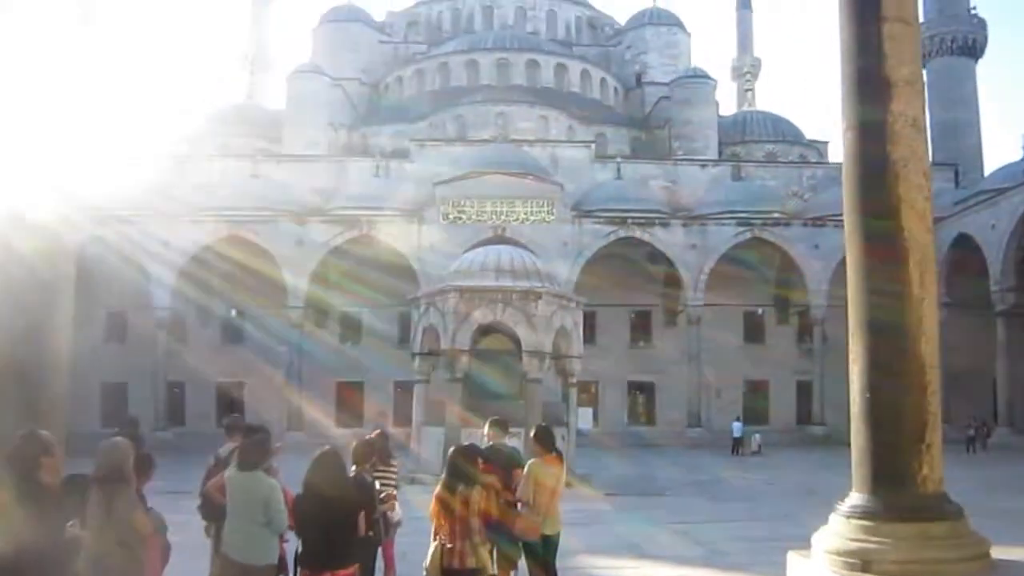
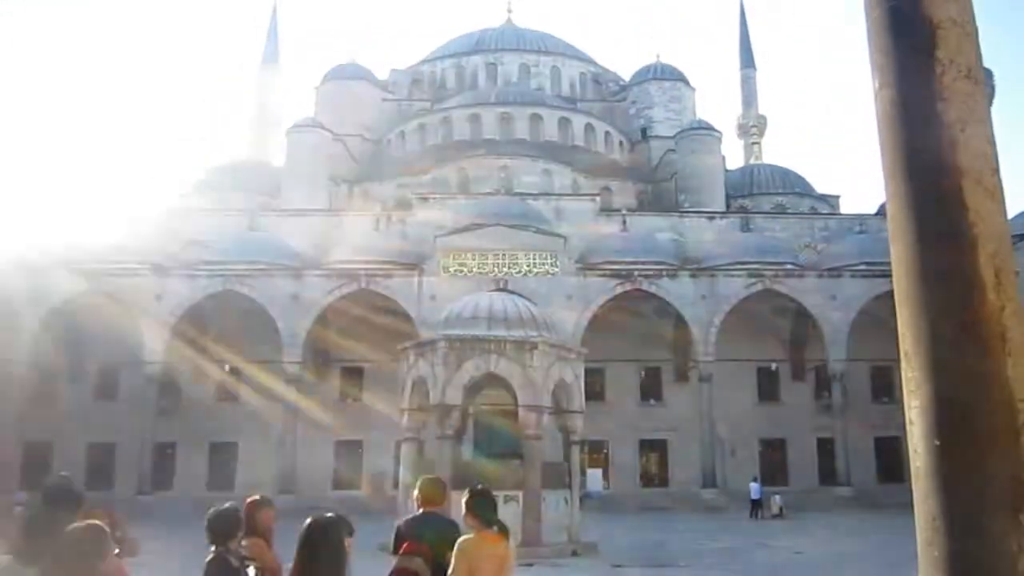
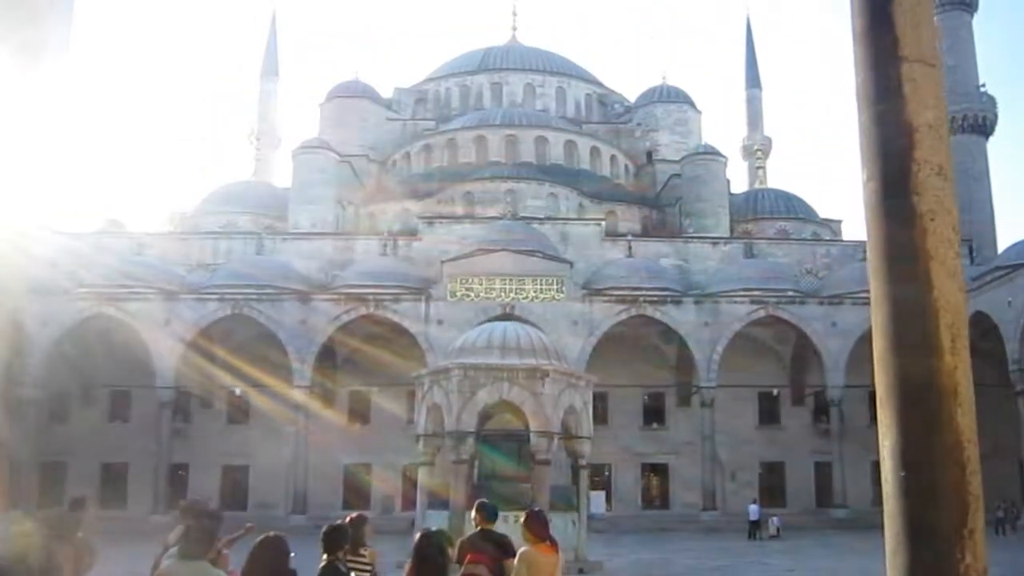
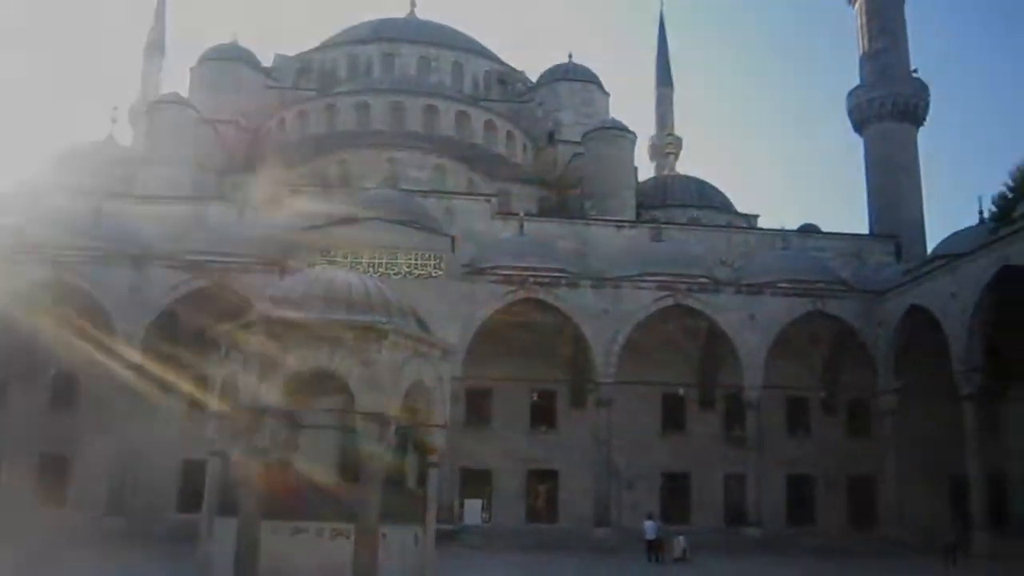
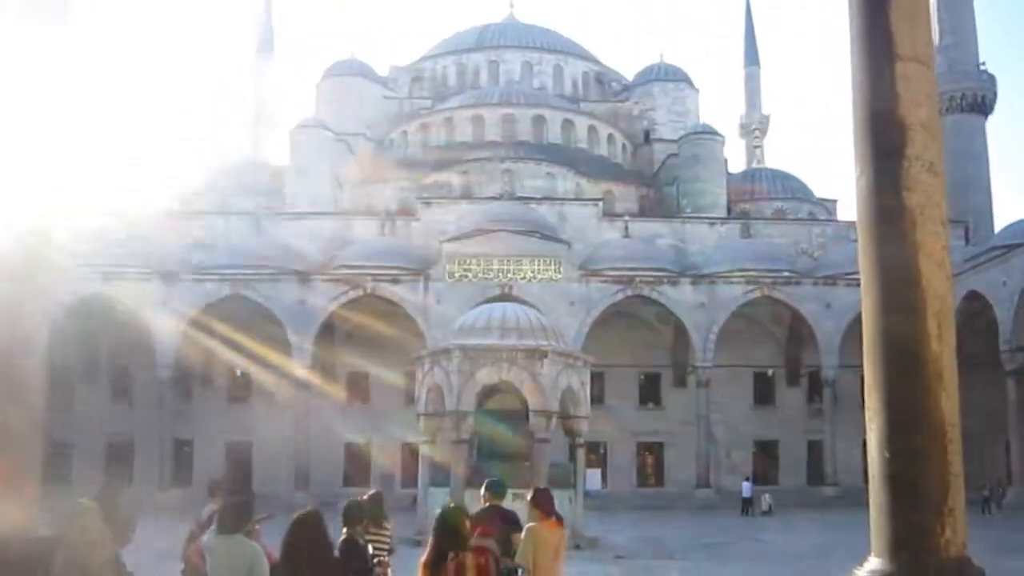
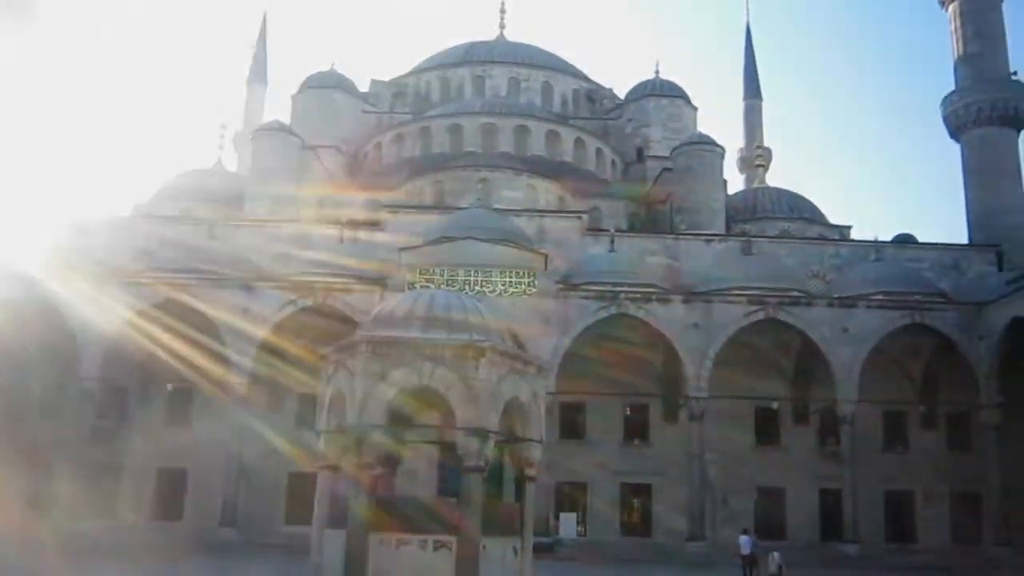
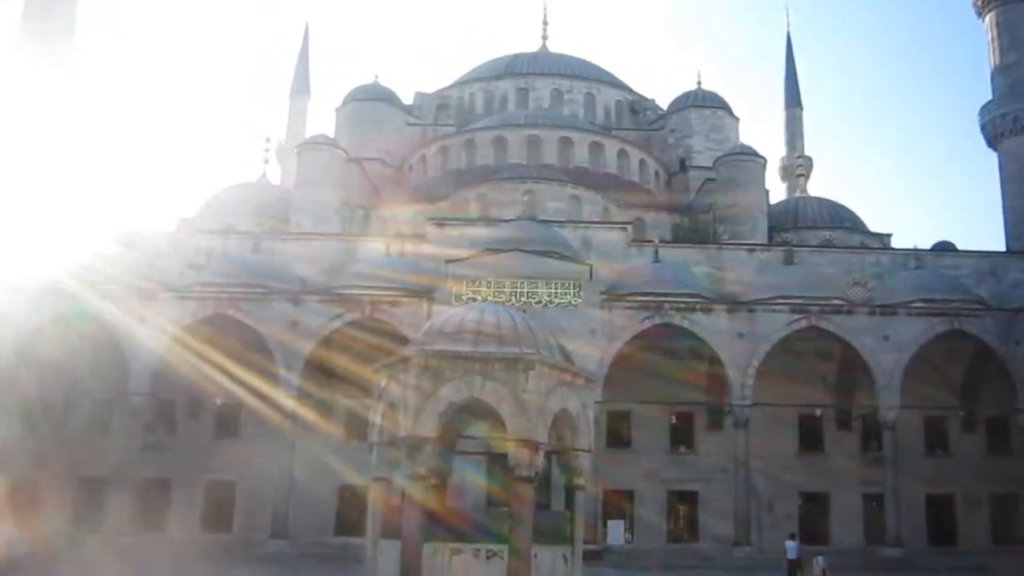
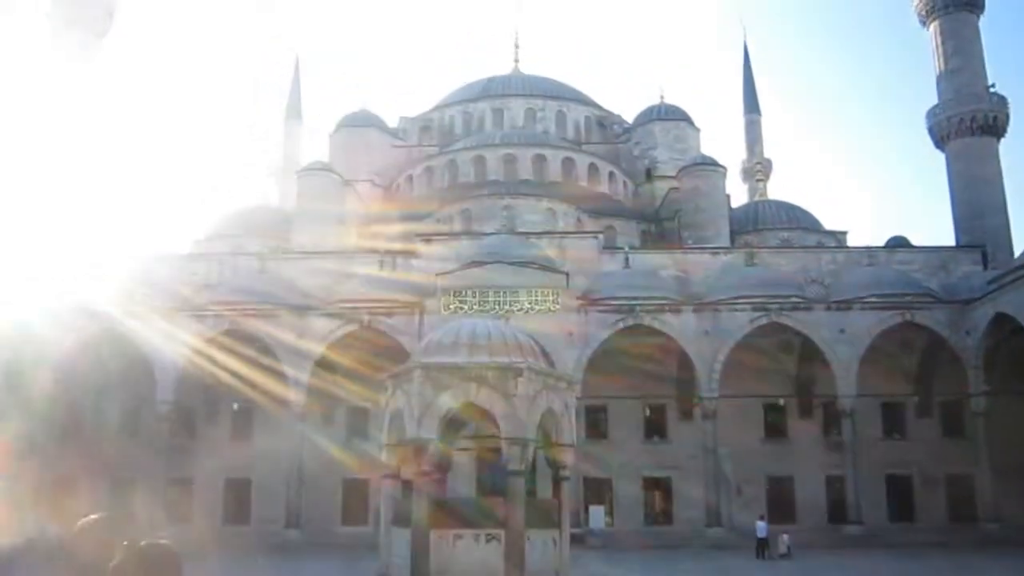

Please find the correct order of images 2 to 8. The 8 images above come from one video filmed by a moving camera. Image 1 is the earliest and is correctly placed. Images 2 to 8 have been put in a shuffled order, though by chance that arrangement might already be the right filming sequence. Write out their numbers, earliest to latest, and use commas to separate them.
5, 3, 2, 8, 7, 6, 4
